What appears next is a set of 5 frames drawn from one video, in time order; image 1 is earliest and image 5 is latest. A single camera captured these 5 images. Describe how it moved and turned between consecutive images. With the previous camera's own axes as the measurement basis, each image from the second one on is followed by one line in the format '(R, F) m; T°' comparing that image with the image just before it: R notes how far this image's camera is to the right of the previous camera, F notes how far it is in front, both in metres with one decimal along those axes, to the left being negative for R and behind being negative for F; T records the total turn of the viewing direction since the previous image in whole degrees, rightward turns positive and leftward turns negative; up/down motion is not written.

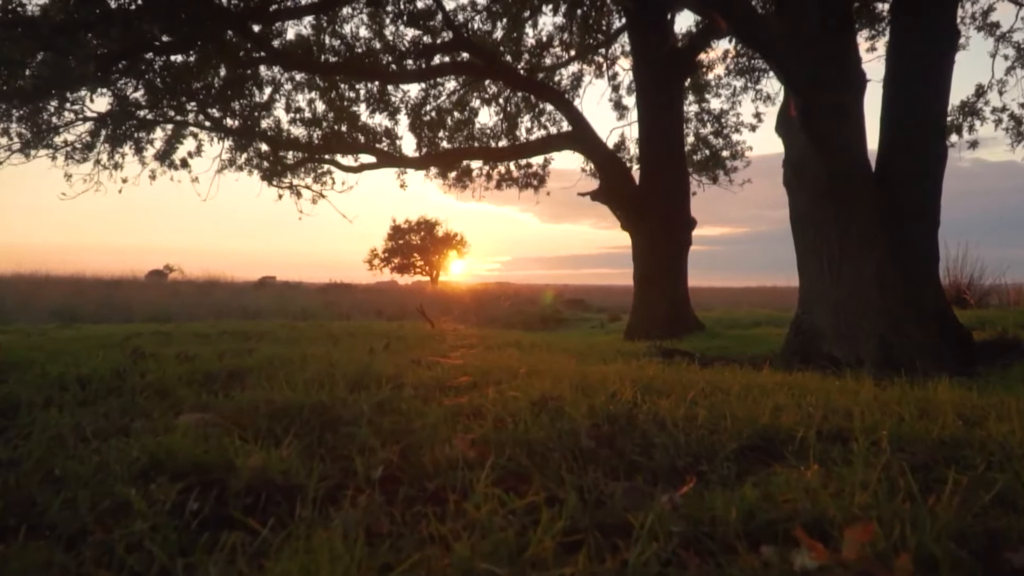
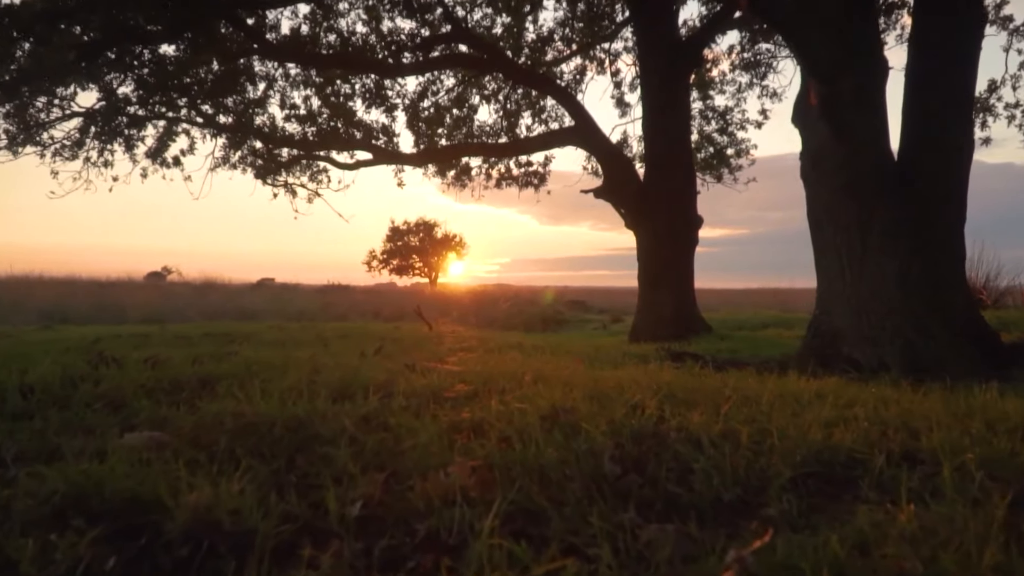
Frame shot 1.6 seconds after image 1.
(0.0, +0.6) m; 0°
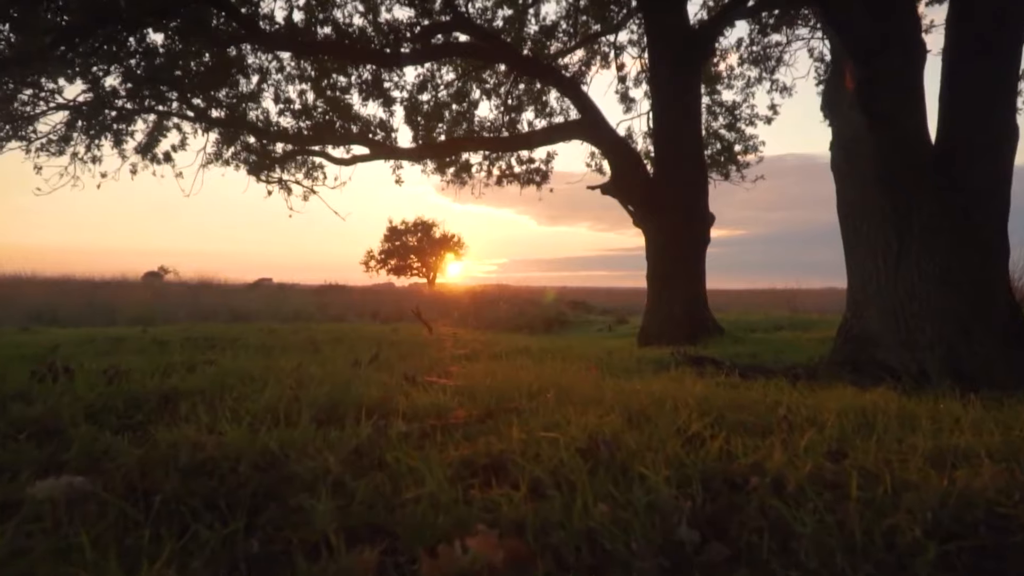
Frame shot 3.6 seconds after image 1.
(-0.1, +0.8) m; 0°
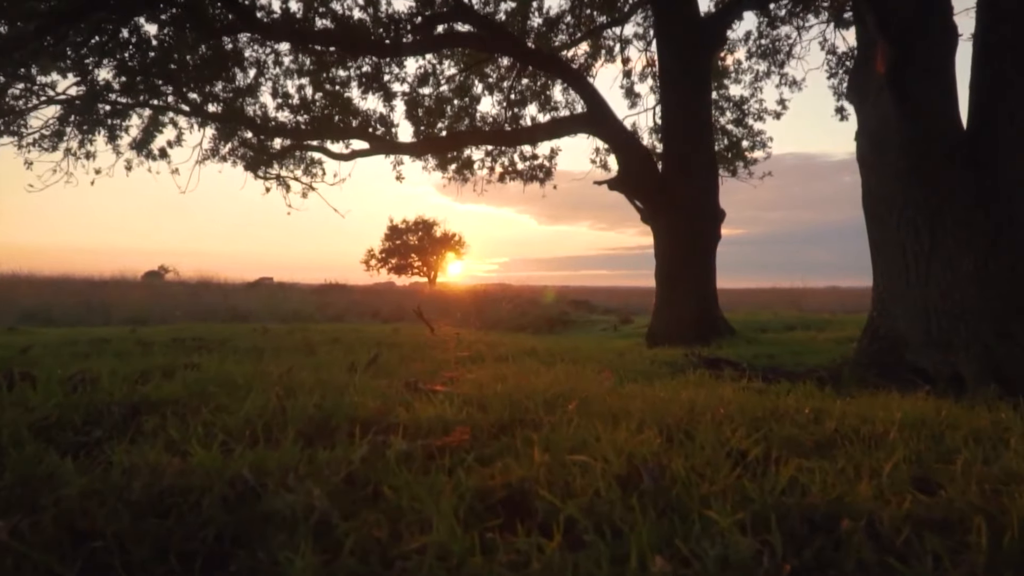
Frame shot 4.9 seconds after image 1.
(-0.1, +0.6) m; 0°
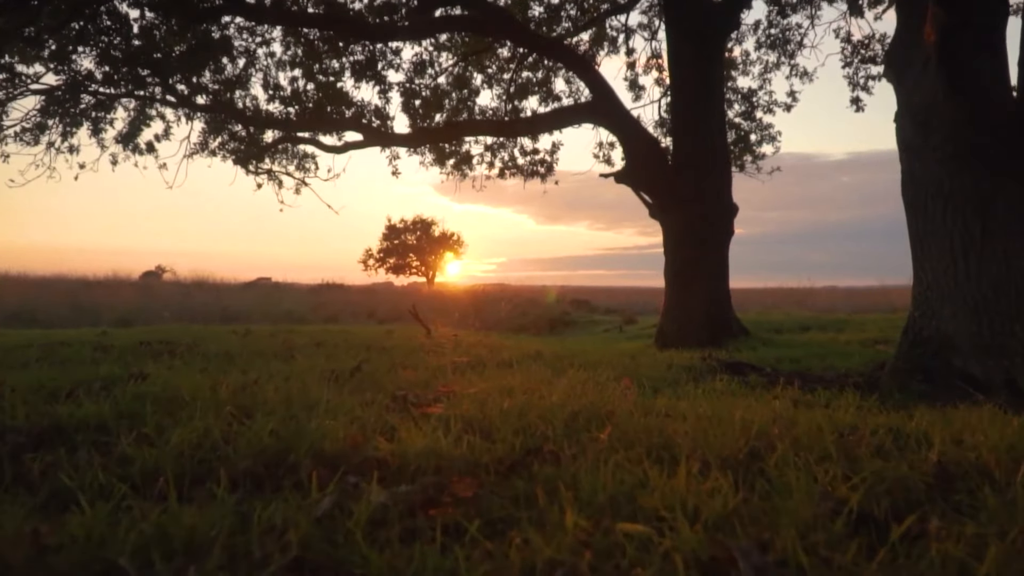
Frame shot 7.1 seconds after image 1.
(-0.1, +0.9) m; 0°
